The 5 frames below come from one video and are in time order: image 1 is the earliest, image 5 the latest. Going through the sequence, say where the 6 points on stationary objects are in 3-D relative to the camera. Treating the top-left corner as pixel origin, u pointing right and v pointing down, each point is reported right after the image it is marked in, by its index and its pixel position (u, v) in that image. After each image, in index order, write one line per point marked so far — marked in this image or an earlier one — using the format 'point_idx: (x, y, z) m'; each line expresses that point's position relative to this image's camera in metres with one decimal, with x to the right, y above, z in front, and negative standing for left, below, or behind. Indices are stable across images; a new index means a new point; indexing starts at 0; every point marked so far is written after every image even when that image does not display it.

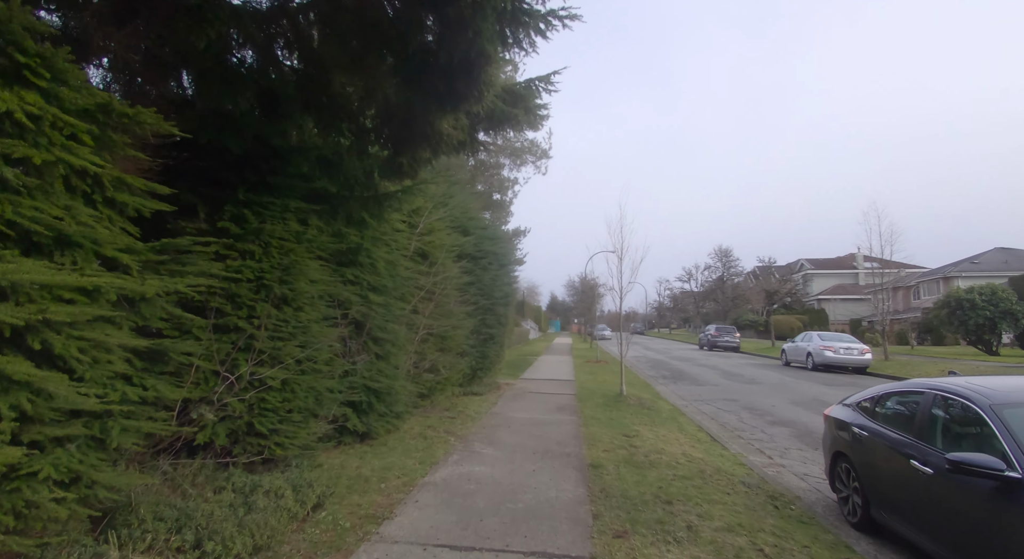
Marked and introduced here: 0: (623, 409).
0: (+2.1, -2.5, +9.6) m
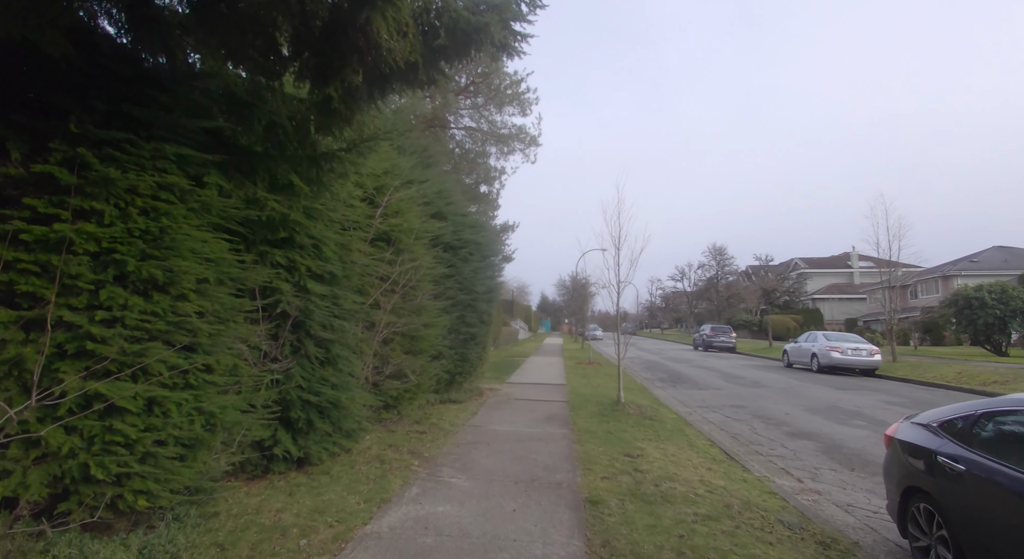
0: (+1.8, -2.3, +8.3) m
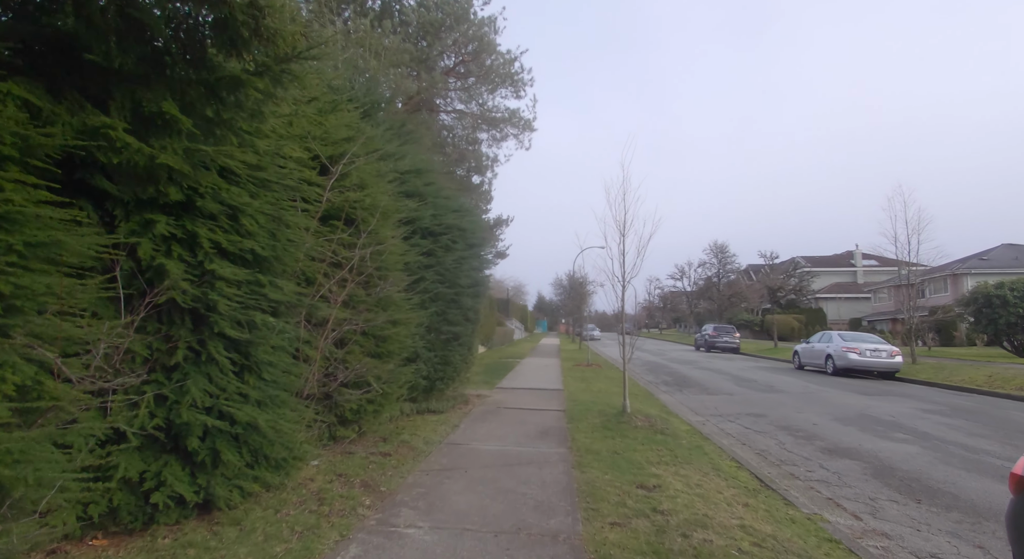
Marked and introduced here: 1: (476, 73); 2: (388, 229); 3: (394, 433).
0: (+1.6, -2.2, +7.0) m
1: (-1.2, +6.6, +16.2) m
2: (-1.6, +0.6, +6.3) m
3: (-1.6, -2.1, +6.8) m
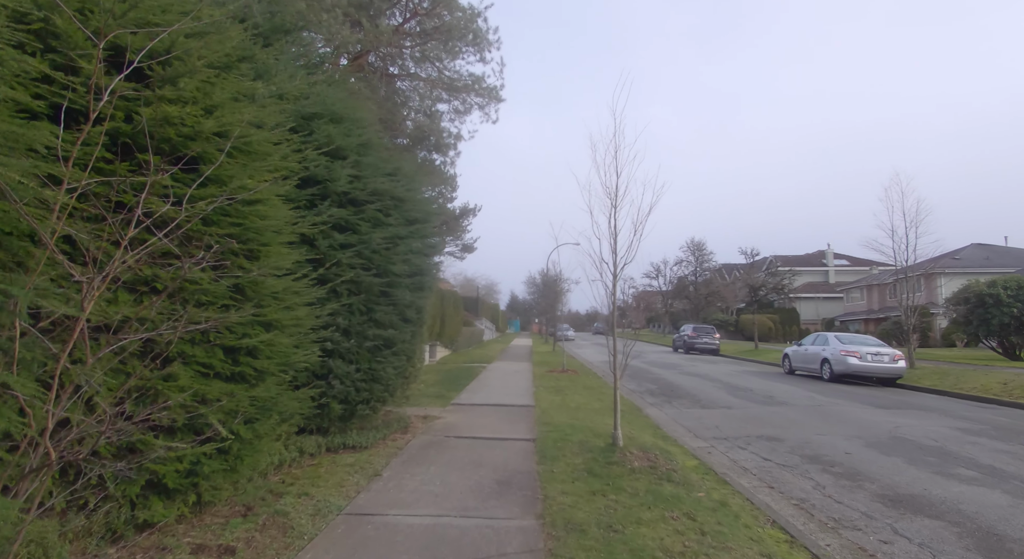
0: (+1.1, -2.0, +4.9) m
1: (-2.2, +6.8, +13.8) m
2: (-2.1, +0.8, +4.0) m
3: (-2.1, -1.9, +4.5) m
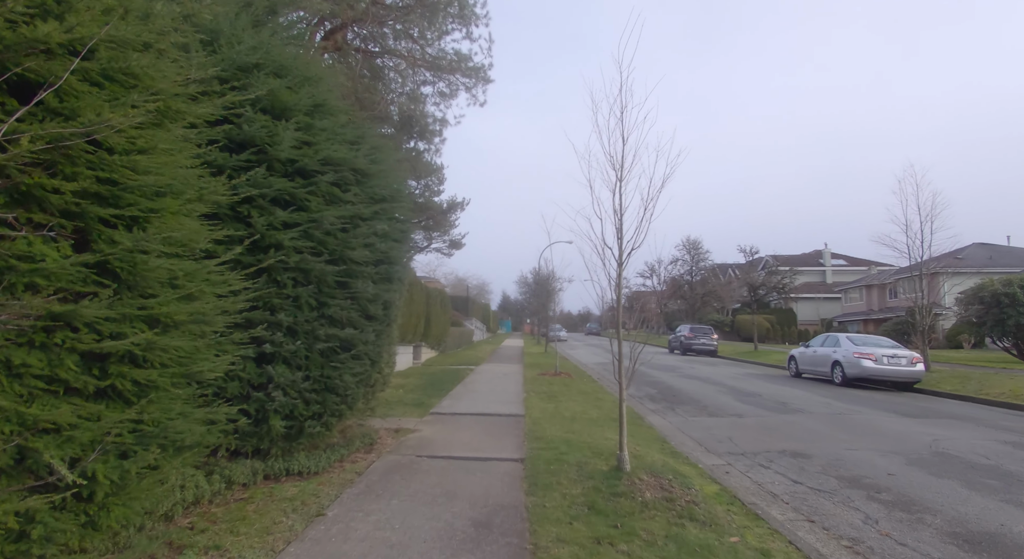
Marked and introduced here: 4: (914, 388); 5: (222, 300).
0: (+0.9, -1.9, +3.8) m
1: (-2.4, +6.9, +12.7) m
2: (-2.2, +0.9, +2.8) m
3: (-2.3, -1.8, +3.3) m
4: (+11.2, -3.0, +14.1) m
5: (-2.1, -0.2, +3.7) m
